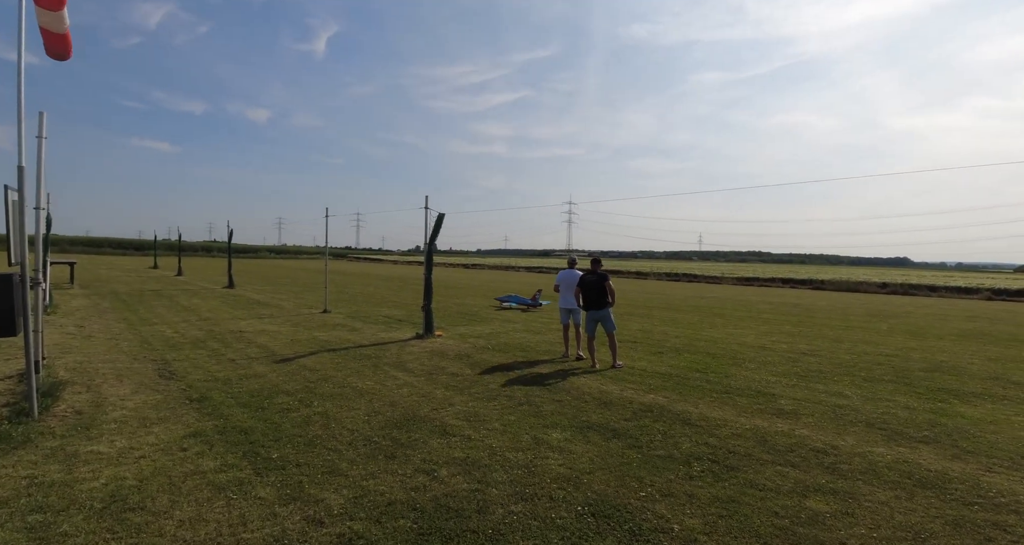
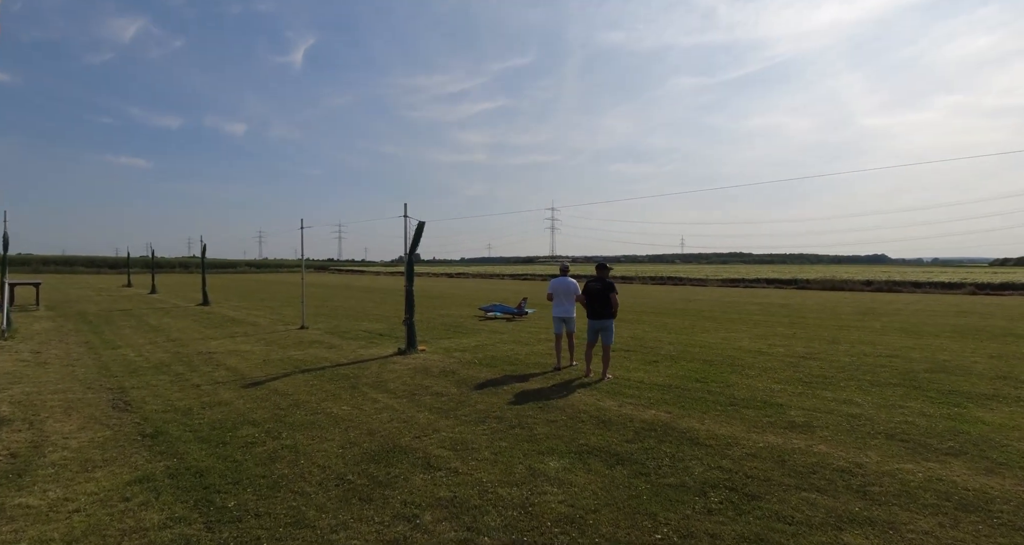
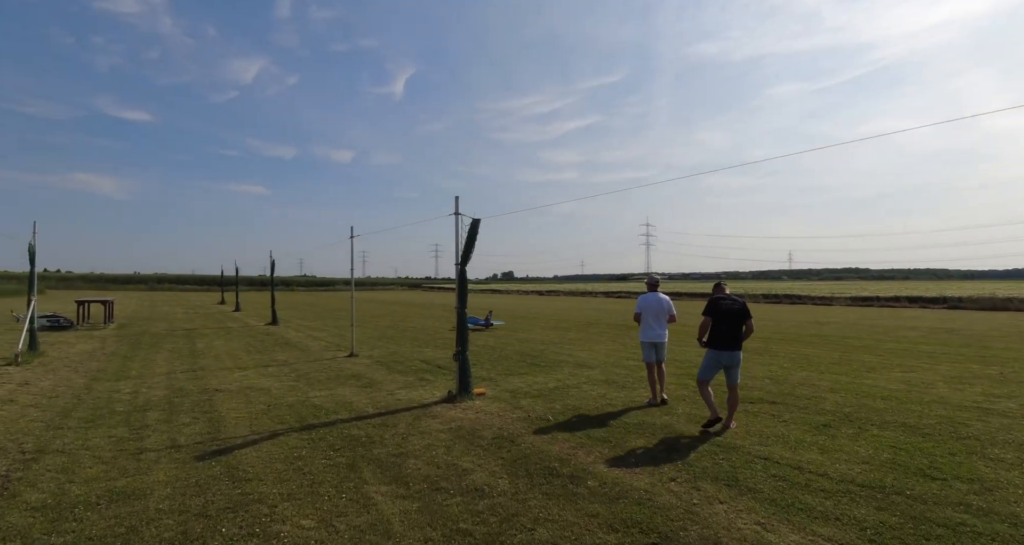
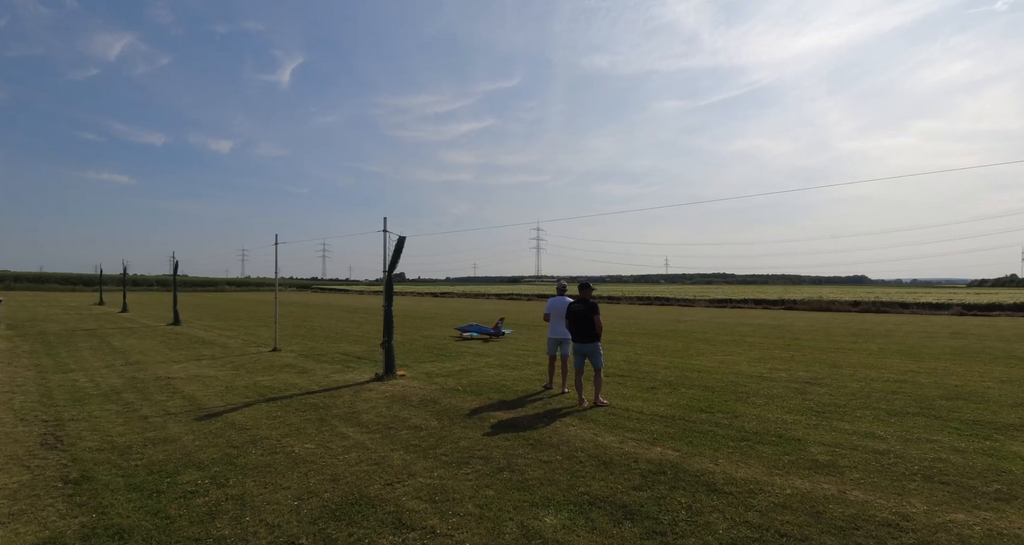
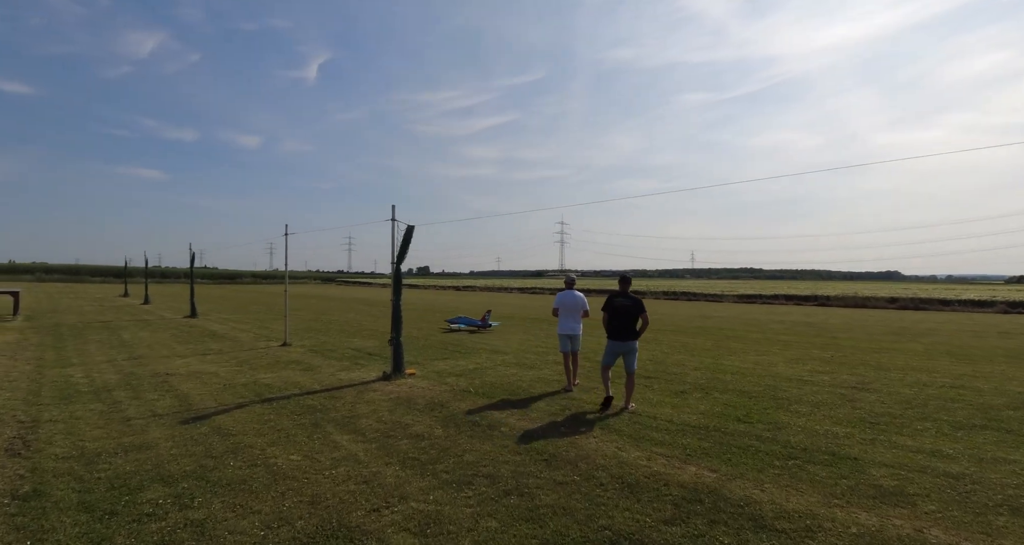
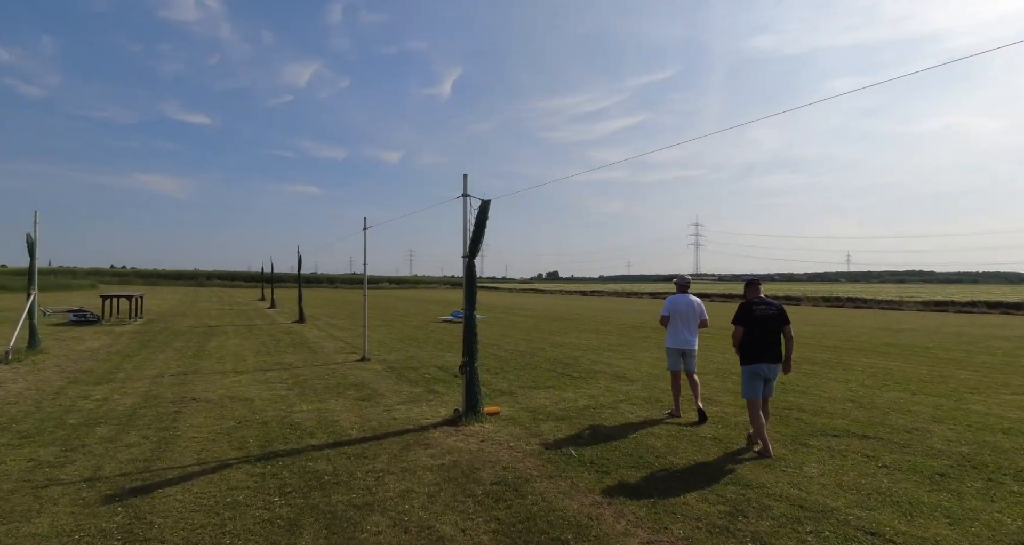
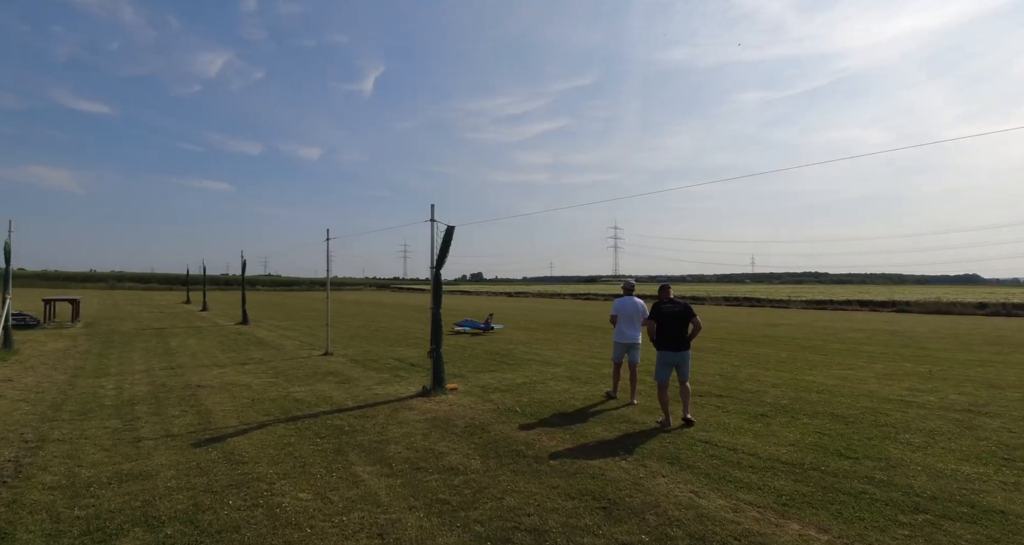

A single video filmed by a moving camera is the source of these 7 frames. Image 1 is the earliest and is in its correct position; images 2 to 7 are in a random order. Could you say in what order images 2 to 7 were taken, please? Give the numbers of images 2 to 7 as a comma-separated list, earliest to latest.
2, 4, 5, 7, 3, 6
